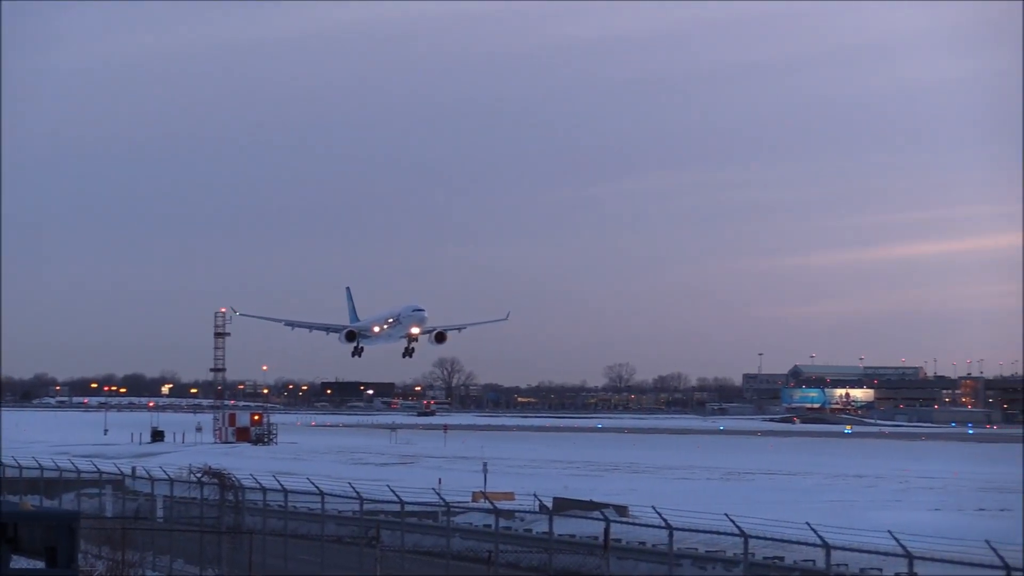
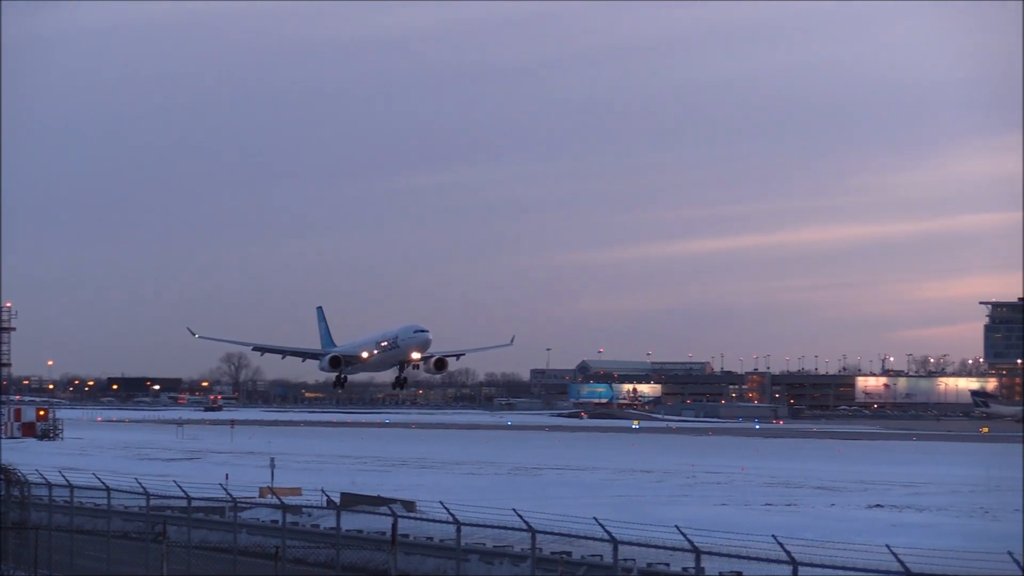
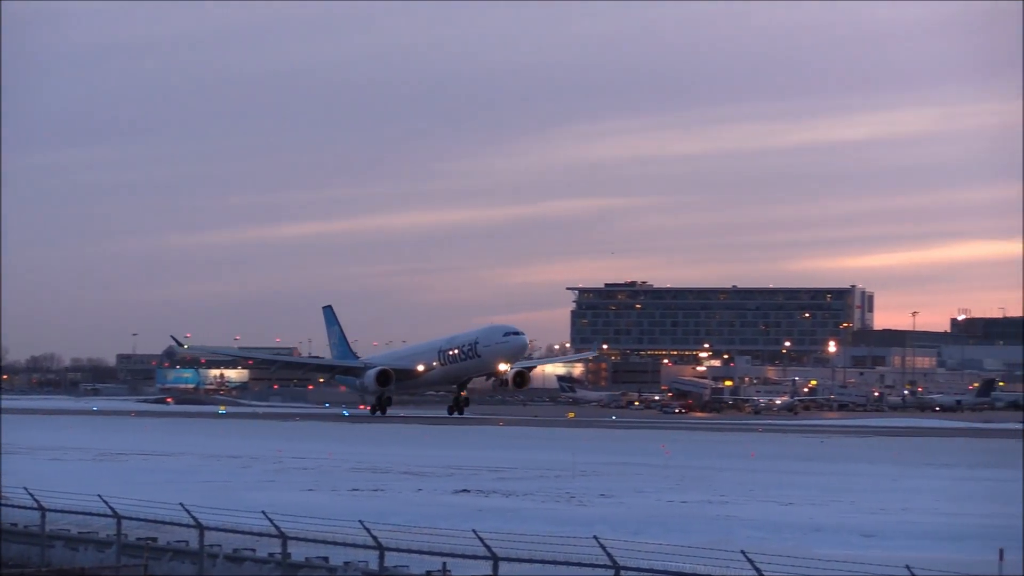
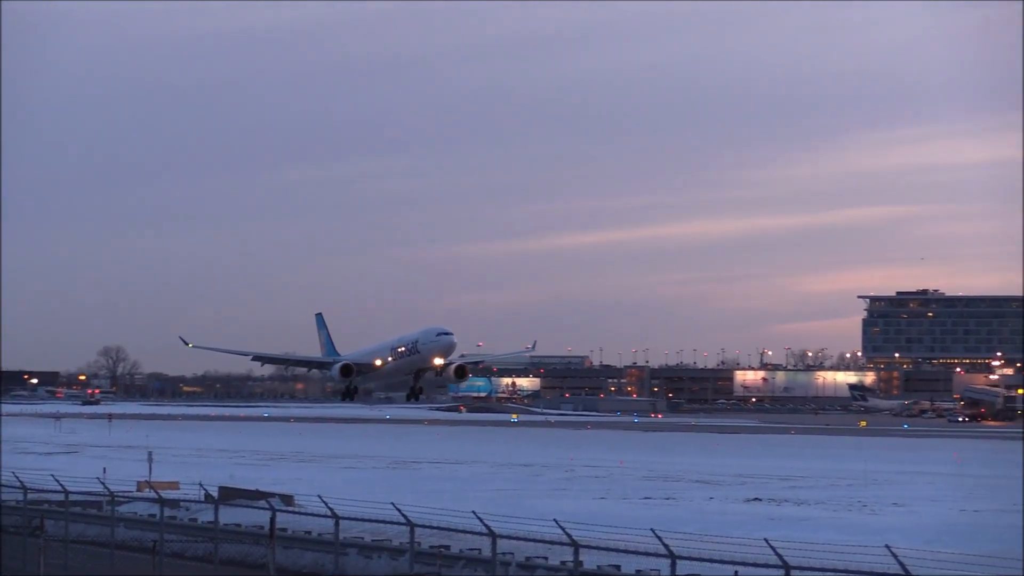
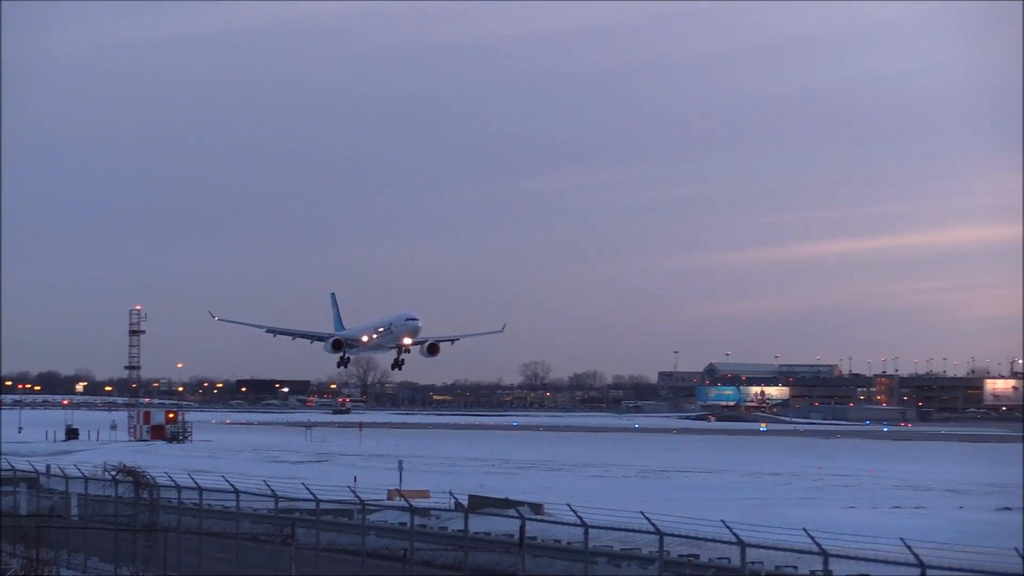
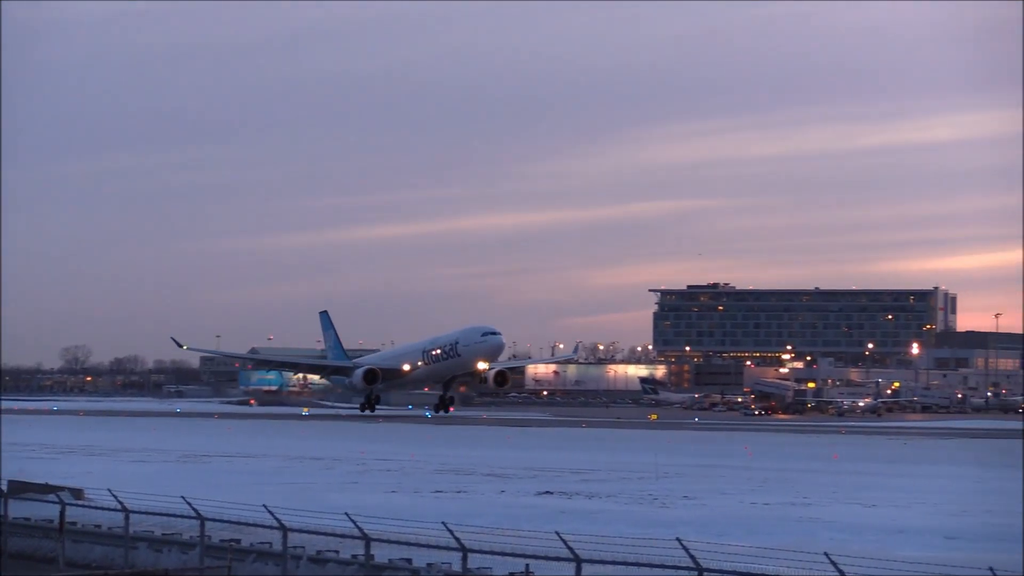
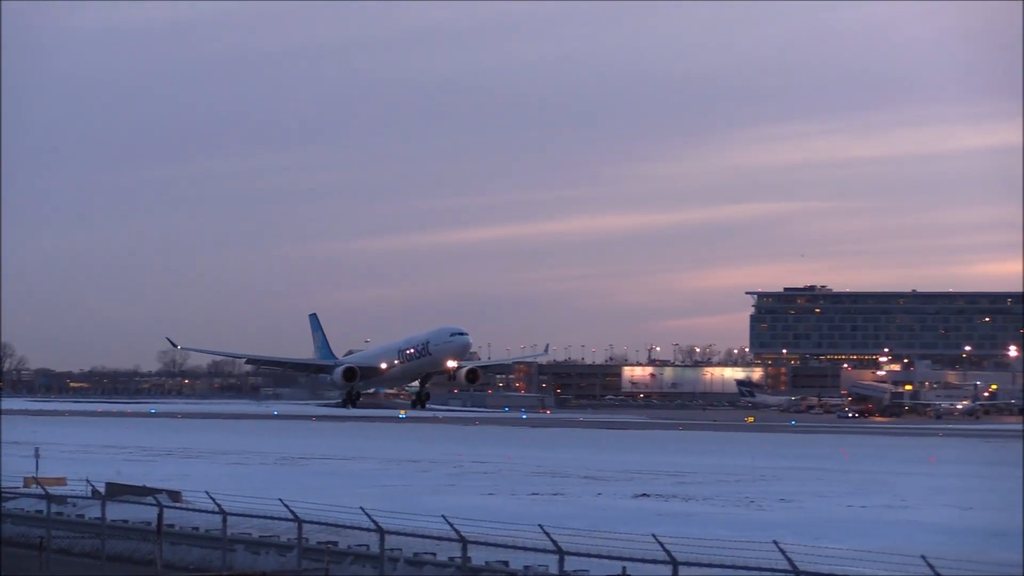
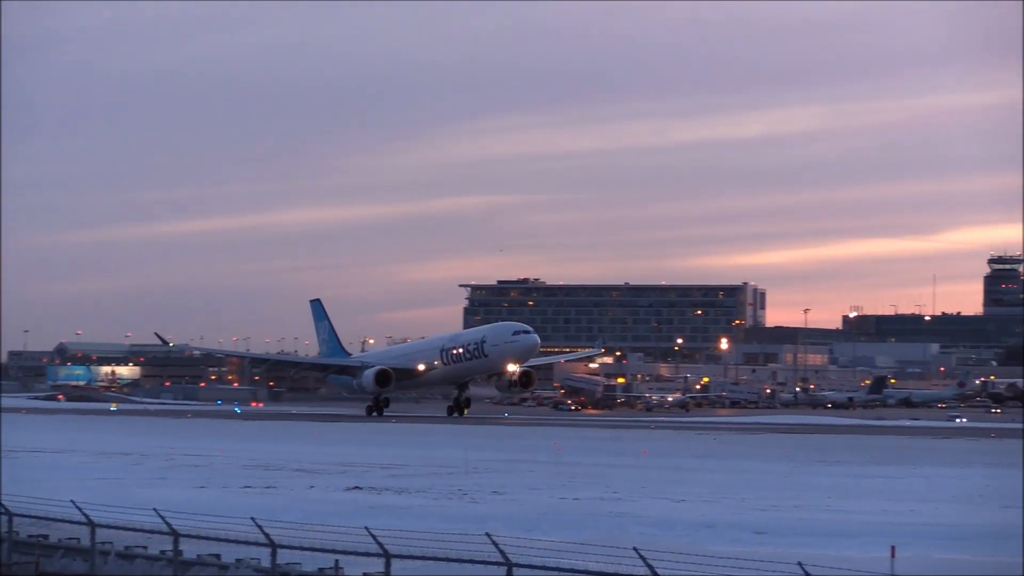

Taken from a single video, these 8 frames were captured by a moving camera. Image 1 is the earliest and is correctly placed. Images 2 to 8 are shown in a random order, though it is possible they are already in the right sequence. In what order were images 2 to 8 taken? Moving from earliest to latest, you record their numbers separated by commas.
5, 2, 4, 7, 6, 3, 8
